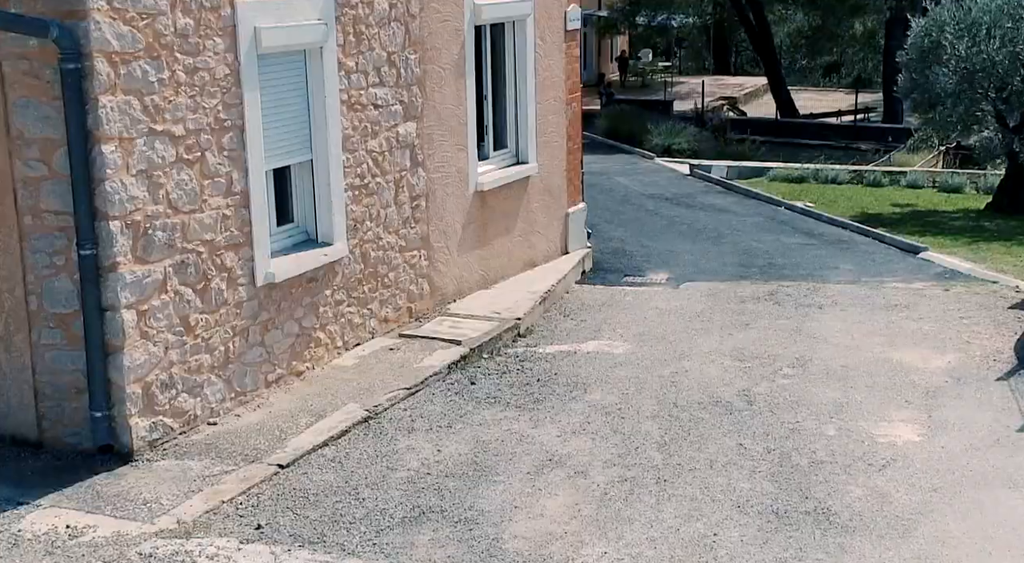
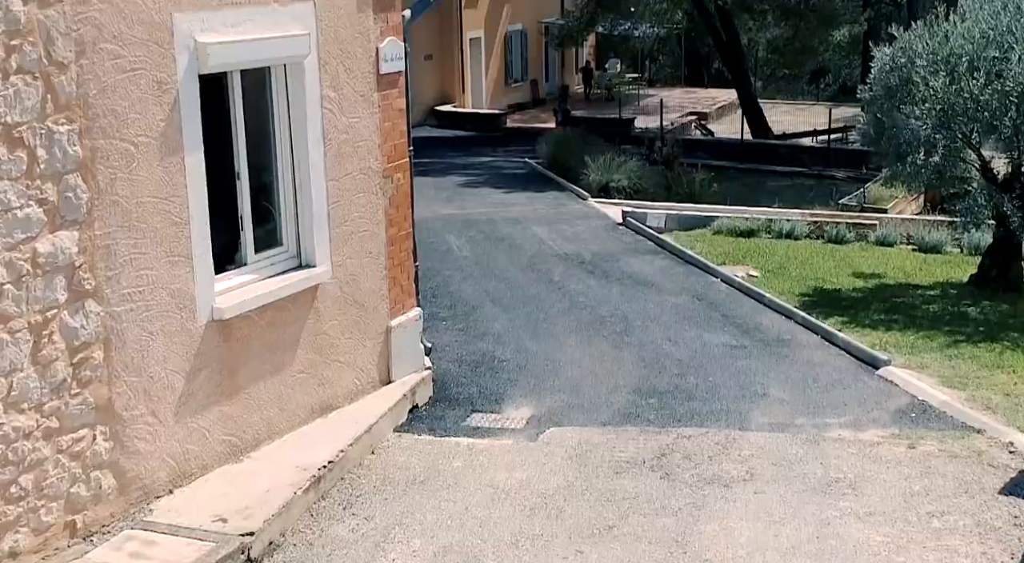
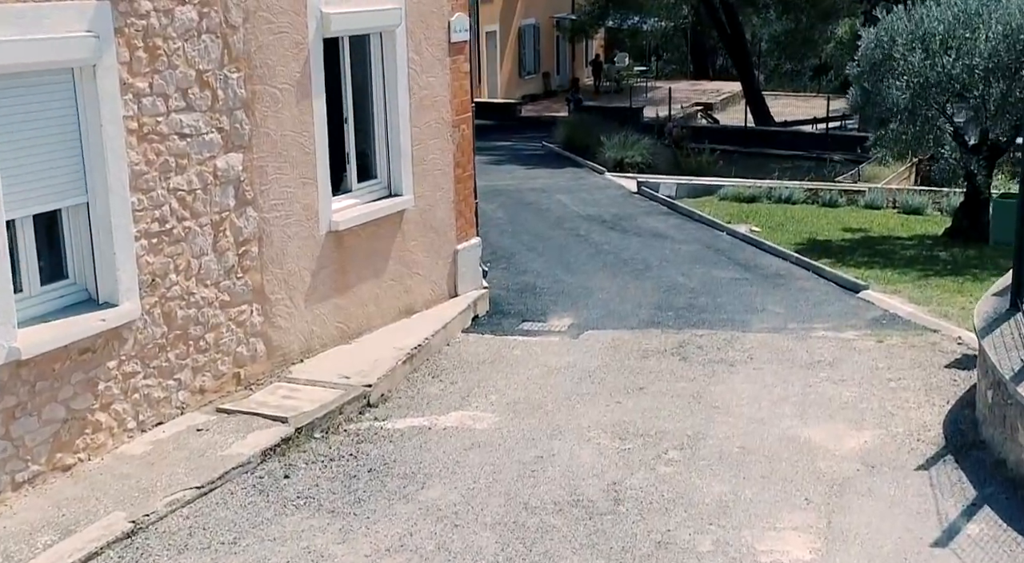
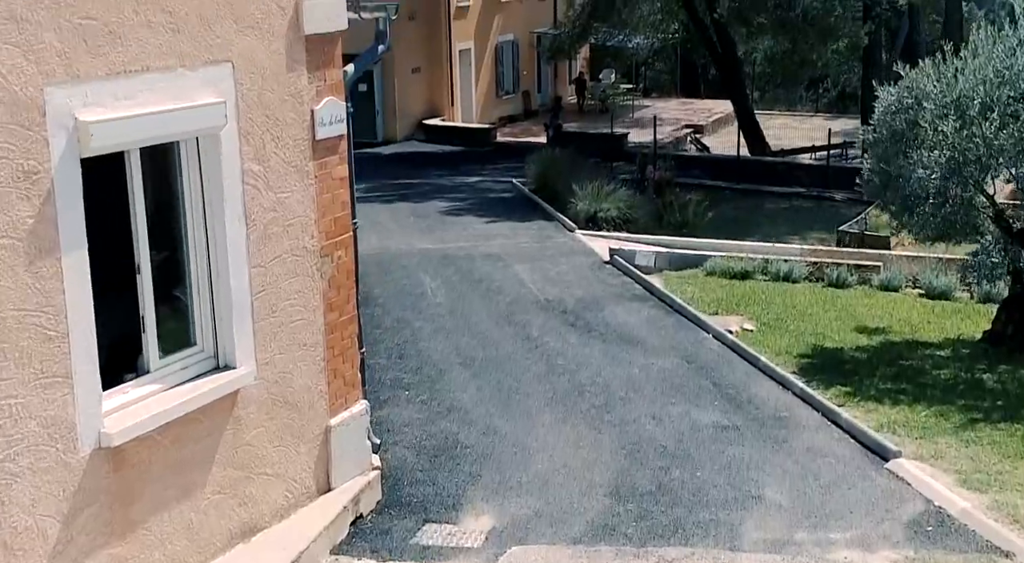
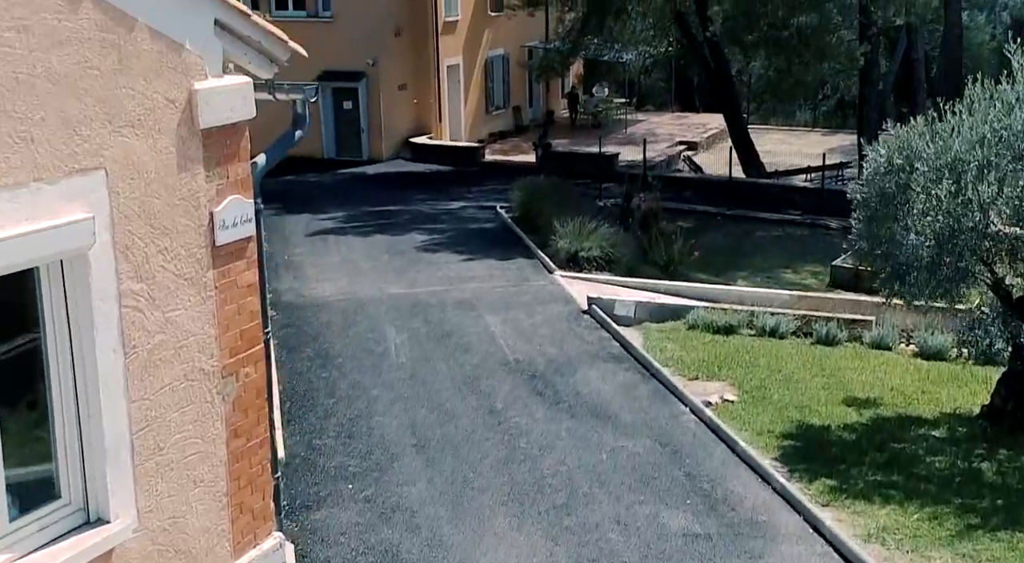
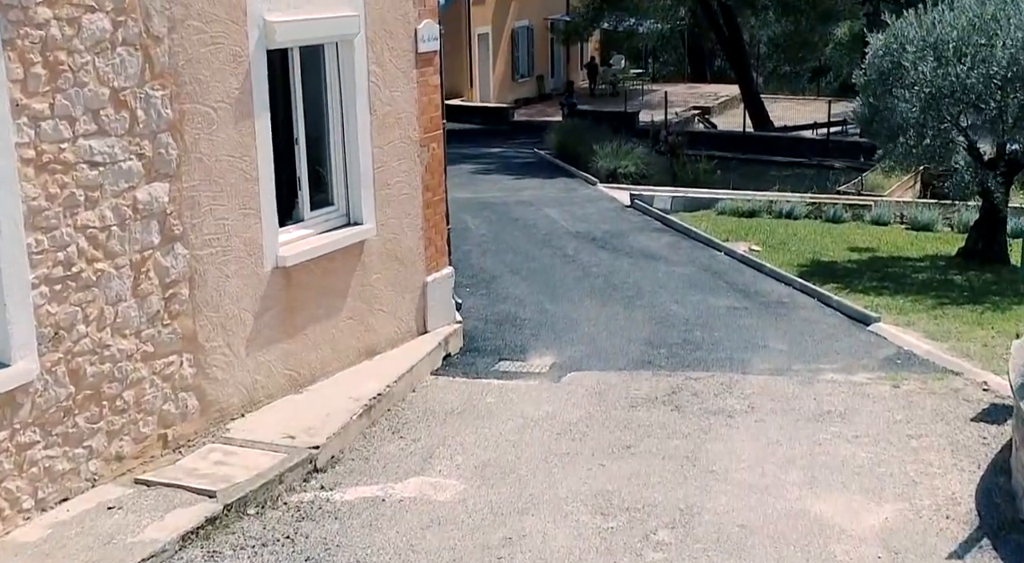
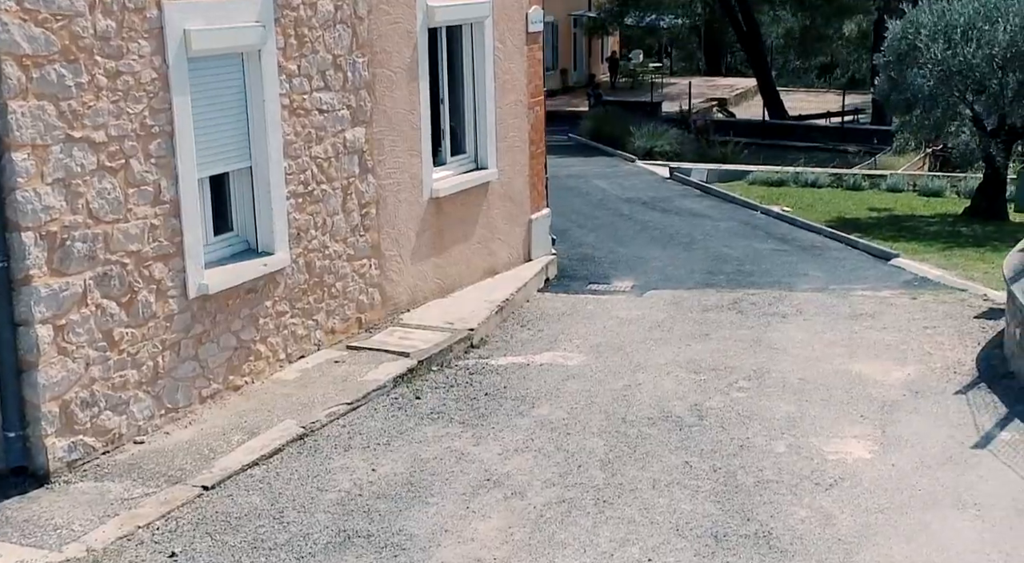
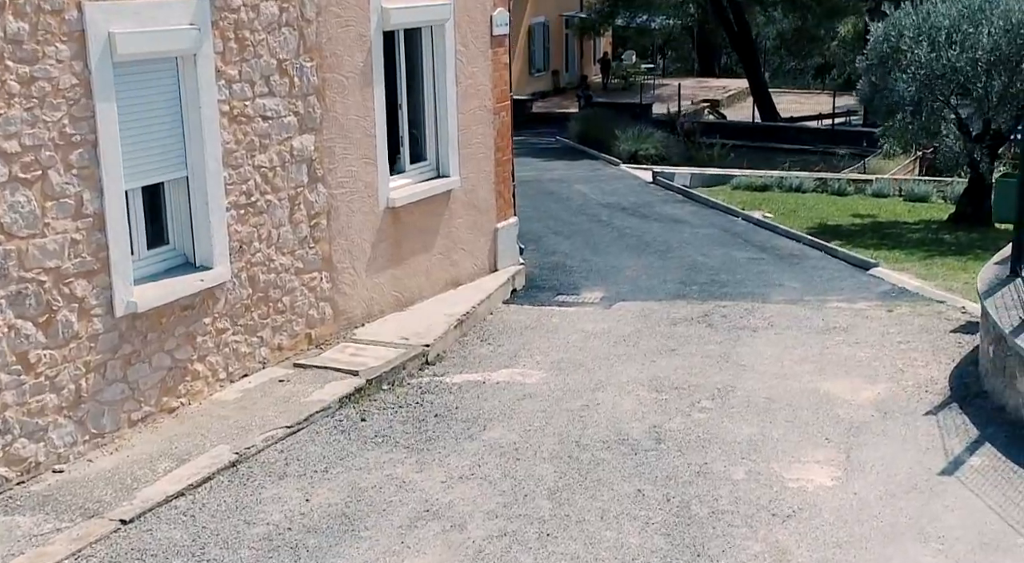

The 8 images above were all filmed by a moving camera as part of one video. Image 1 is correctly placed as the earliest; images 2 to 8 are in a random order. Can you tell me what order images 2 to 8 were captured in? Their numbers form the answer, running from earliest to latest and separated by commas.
7, 8, 3, 6, 2, 4, 5
